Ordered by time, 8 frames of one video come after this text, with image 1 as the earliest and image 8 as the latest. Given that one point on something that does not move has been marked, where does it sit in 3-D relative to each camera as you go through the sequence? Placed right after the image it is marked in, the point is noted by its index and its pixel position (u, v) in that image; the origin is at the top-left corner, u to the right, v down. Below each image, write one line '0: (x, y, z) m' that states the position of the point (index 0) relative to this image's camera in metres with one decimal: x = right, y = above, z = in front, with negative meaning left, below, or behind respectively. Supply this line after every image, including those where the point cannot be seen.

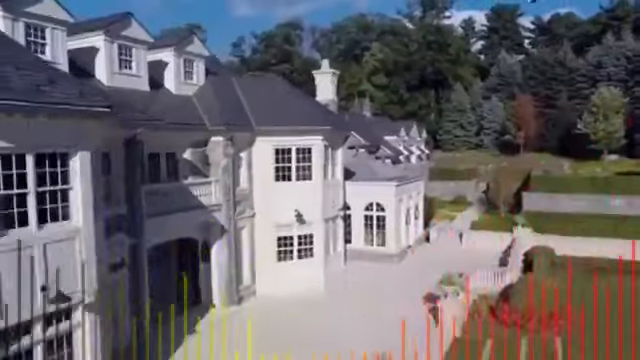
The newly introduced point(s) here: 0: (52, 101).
0: (-5.4, +1.6, +9.7) m
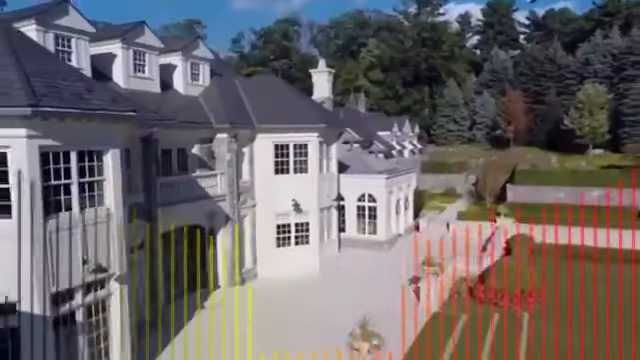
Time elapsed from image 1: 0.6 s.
0: (-5.6, +1.8, +11.7) m
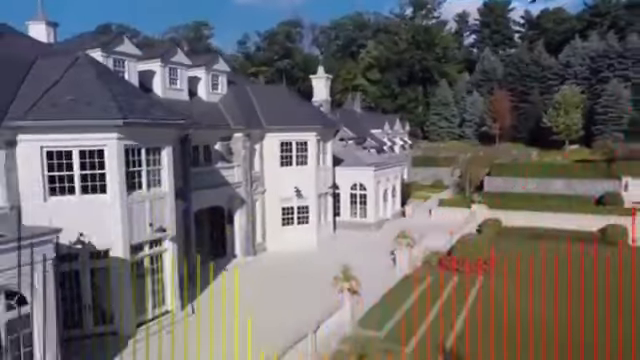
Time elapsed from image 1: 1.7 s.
0: (-5.9, +2.2, +16.7) m
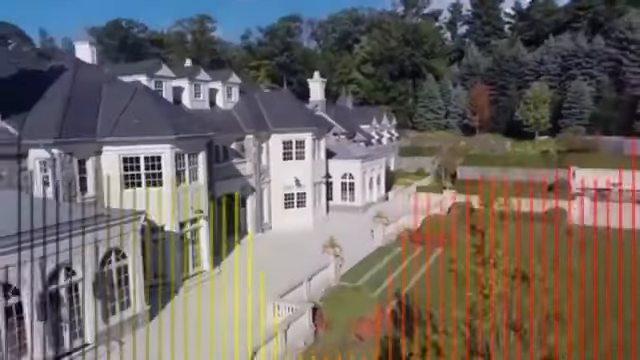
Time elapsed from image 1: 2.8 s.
0: (-6.2, +2.4, +23.3) m
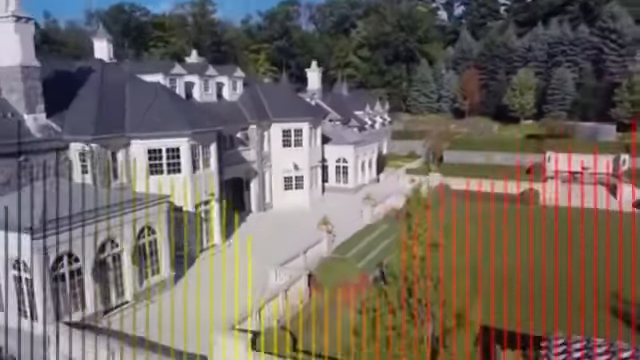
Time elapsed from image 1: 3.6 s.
0: (-6.6, +3.1, +27.2) m
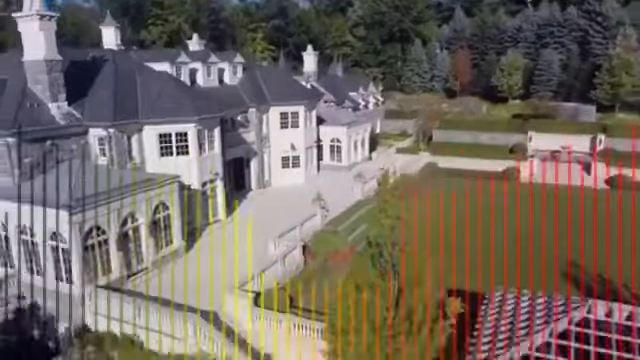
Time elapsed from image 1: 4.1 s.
0: (-7.0, +4.4, +30.0) m
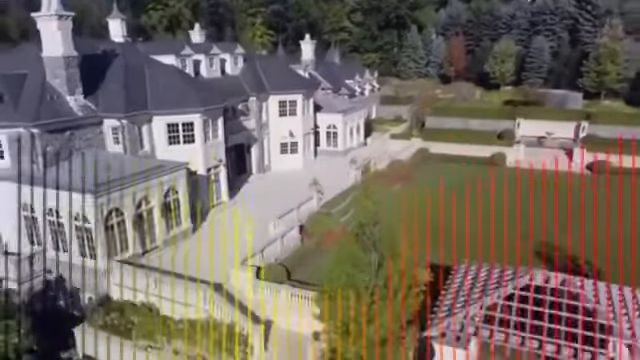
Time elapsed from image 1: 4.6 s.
0: (-7.3, +5.4, +32.3) m
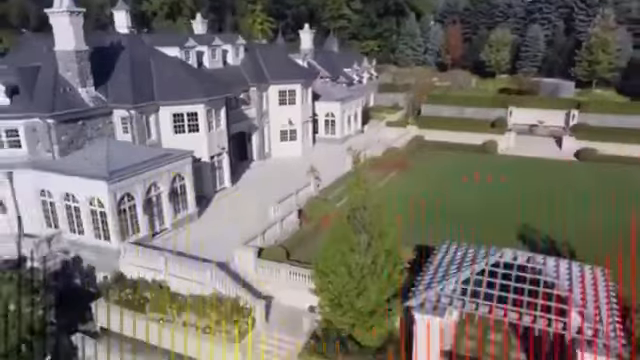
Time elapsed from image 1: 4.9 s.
0: (-7.4, +6.3, +34.0) m
